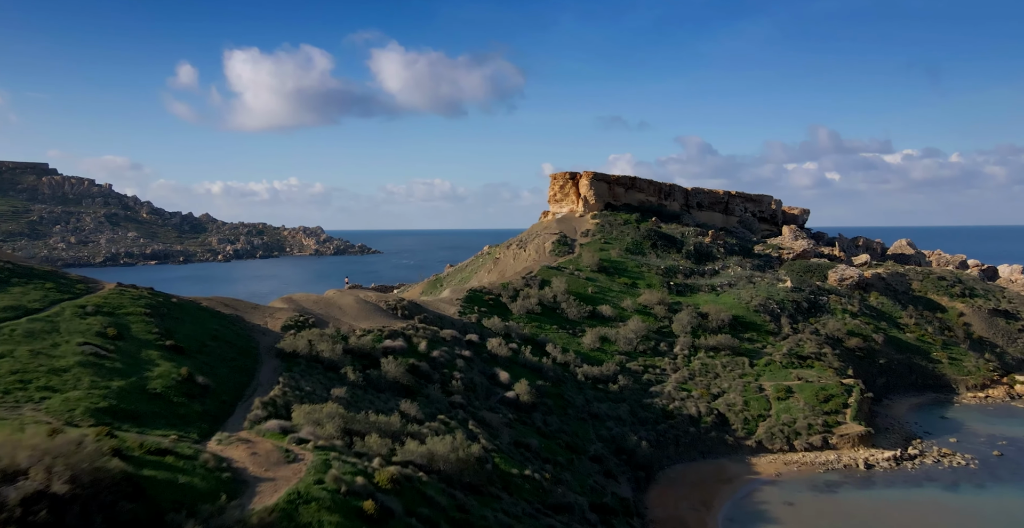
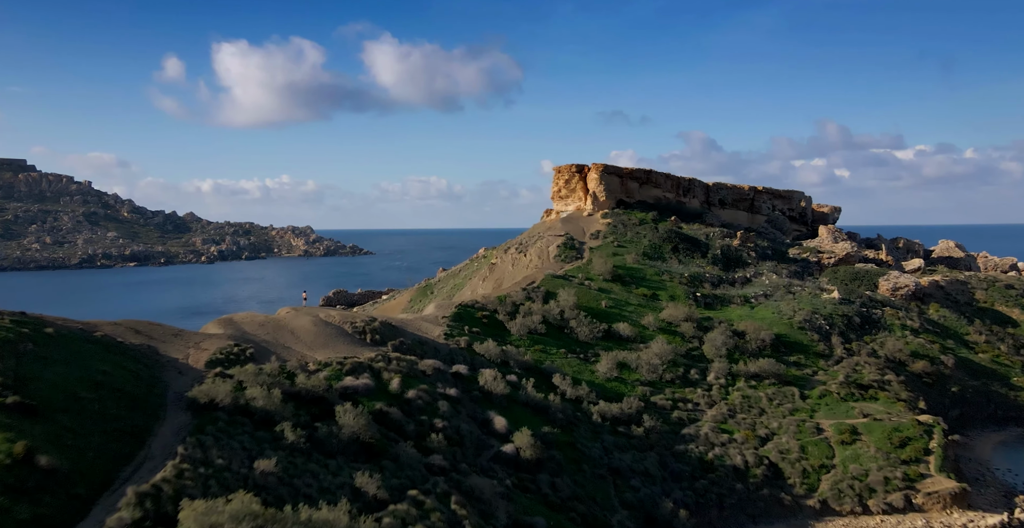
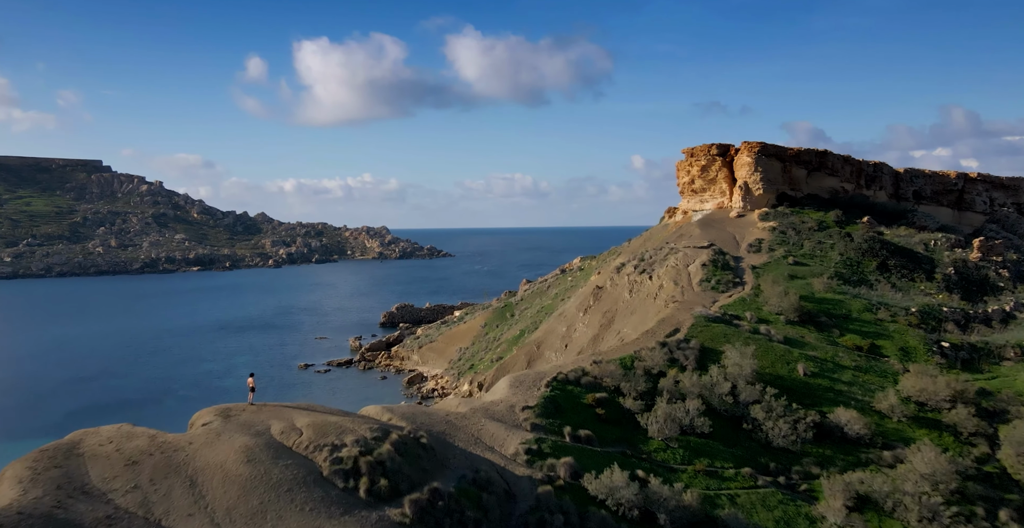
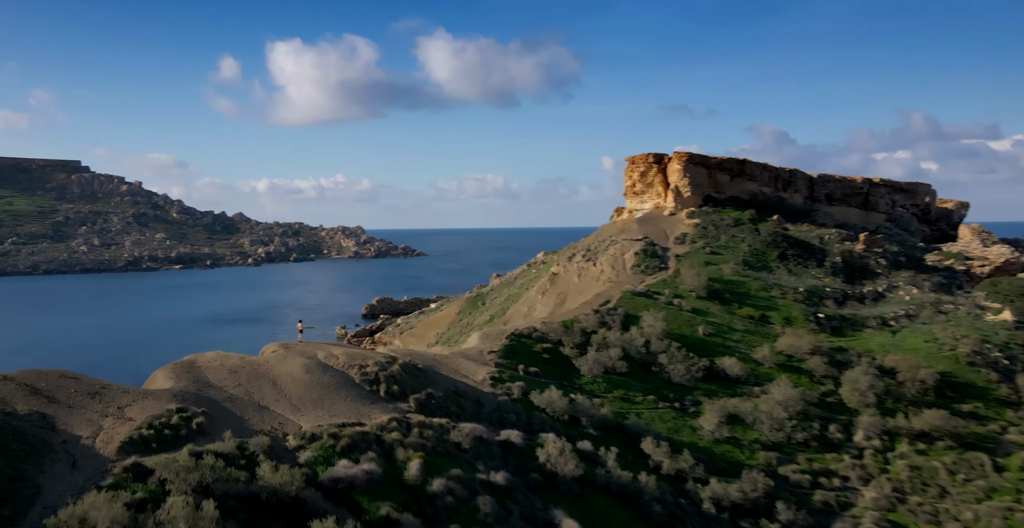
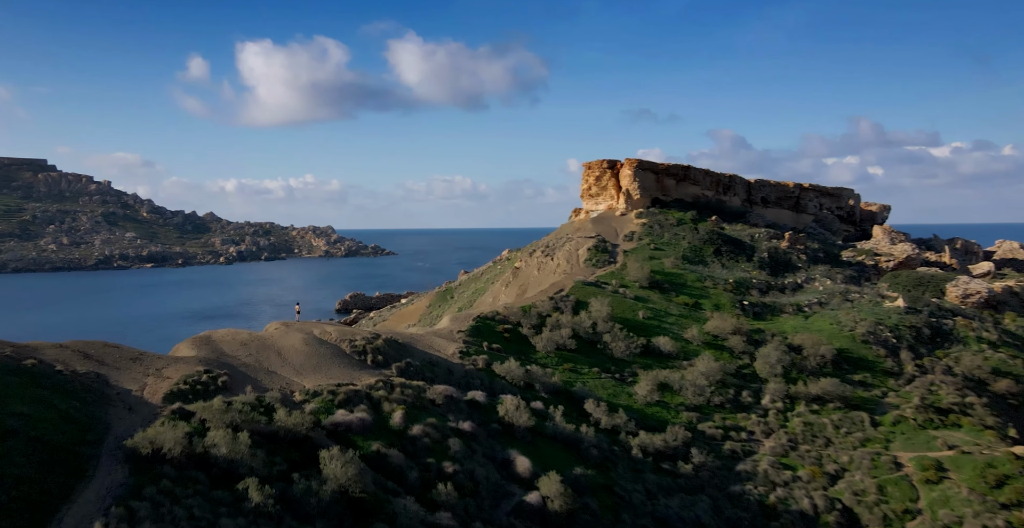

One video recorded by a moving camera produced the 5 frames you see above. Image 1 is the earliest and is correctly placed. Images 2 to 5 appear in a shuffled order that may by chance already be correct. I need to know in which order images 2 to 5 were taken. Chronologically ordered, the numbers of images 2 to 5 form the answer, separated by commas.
2, 5, 4, 3
